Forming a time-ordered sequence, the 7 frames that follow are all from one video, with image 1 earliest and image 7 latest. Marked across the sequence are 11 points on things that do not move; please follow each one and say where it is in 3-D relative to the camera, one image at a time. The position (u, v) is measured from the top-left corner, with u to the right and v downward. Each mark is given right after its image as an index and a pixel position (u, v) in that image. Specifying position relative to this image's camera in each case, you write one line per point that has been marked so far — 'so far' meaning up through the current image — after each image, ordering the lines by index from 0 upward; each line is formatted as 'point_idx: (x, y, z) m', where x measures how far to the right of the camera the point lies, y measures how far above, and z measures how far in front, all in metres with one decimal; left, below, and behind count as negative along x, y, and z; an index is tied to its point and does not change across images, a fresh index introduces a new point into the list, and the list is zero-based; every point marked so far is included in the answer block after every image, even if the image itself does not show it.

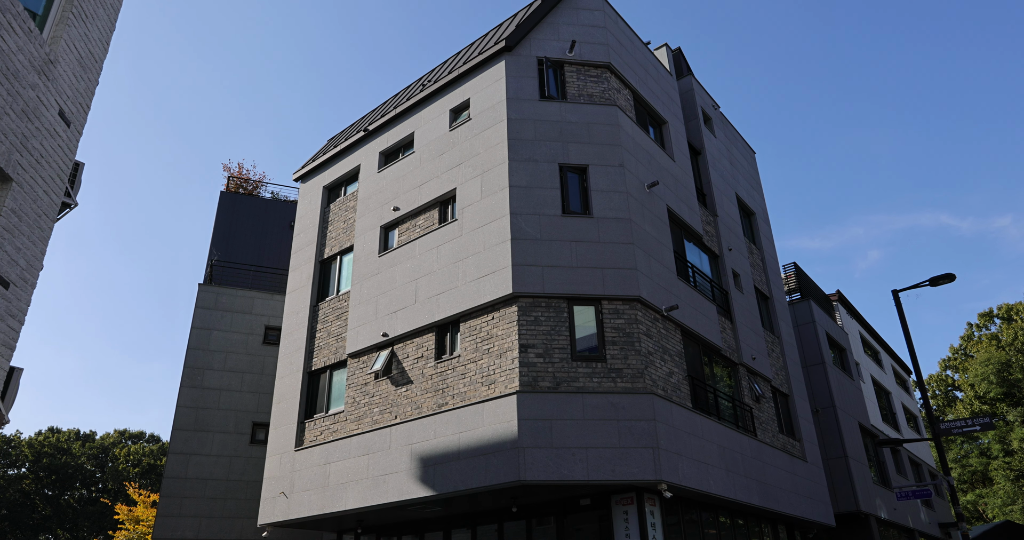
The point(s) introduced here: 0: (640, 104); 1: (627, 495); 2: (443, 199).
0: (+3.4, +4.6, +18.8) m
1: (+2.3, -4.4, +13.3) m
2: (-1.7, +1.8, +17.0) m
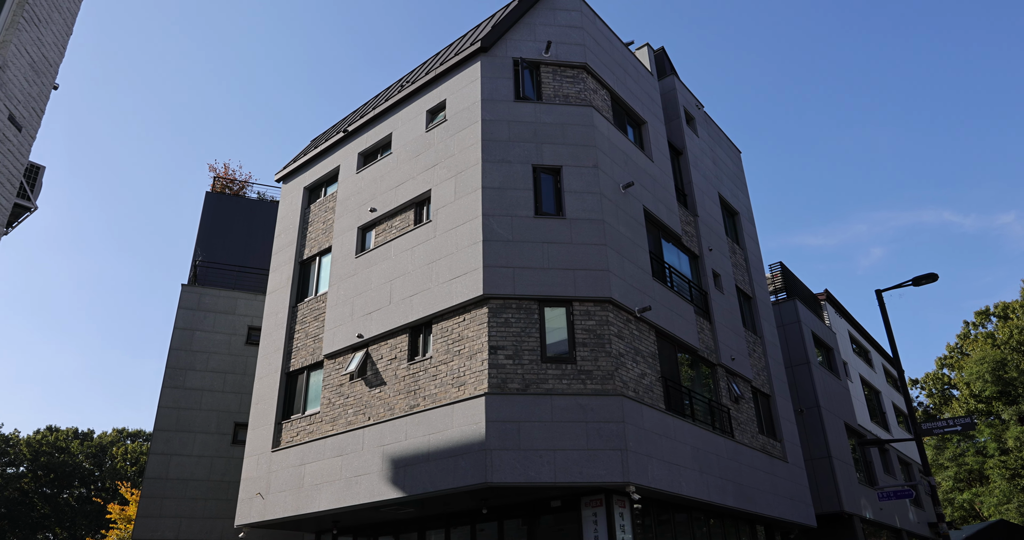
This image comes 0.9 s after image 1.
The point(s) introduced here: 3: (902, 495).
0: (+2.8, +4.6, +18.8) m
1: (+1.7, -4.4, +13.3) m
2: (-2.3, +1.7, +17.0) m
3: (+10.2, -5.6, +17.0) m
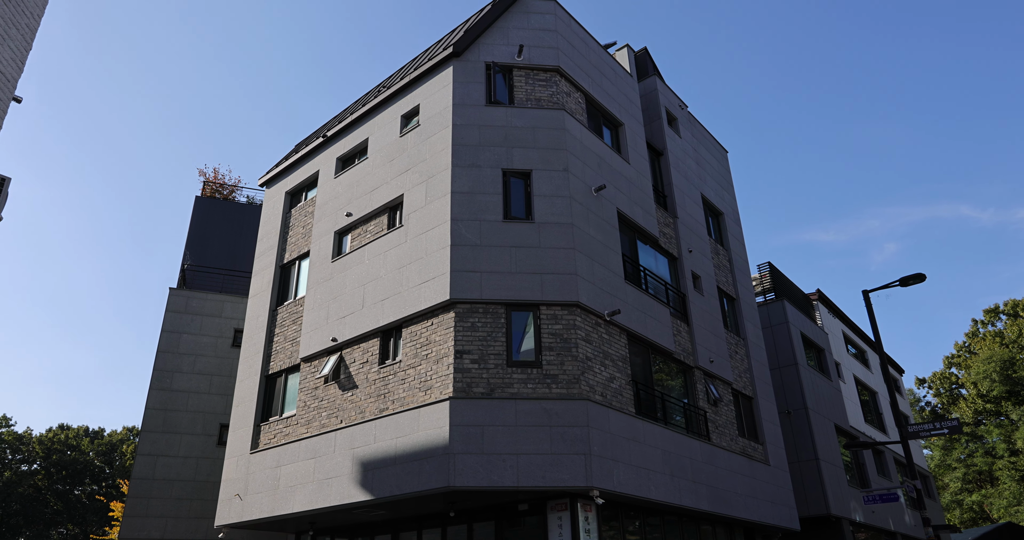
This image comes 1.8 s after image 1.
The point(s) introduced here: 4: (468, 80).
0: (+2.2, +4.5, +18.8) m
1: (+1.0, -4.5, +13.4) m
2: (-3.0, +1.6, +17.1) m
3: (+9.6, -5.6, +16.9) m
4: (-1.1, +4.7, +17.2) m
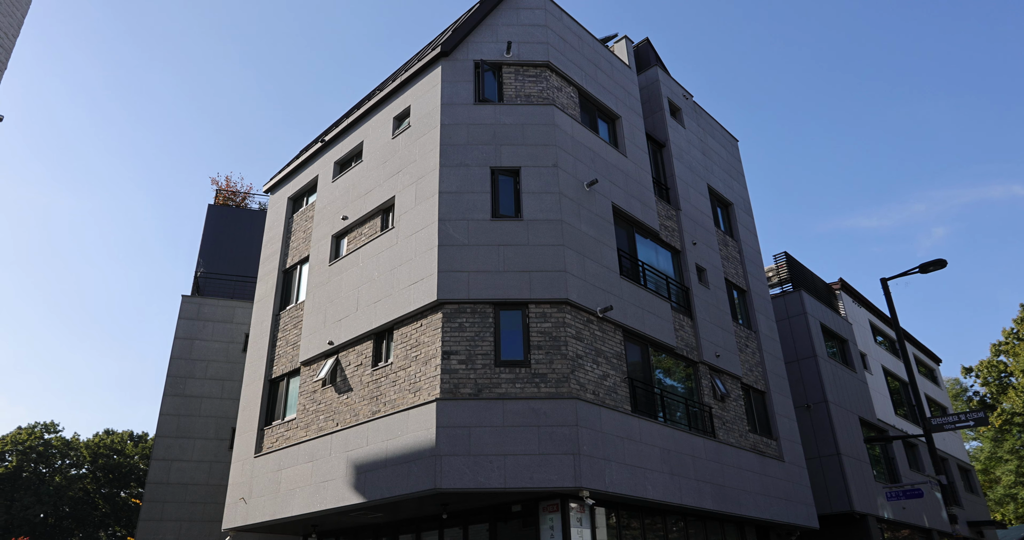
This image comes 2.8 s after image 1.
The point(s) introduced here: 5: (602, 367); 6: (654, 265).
0: (+2.0, +4.6, +18.6) m
1: (+0.8, -4.4, +13.2) m
2: (-3.2, +1.6, +17.1) m
3: (+9.6, -5.3, +16.3) m
4: (-1.4, +4.7, +17.0) m
5: (+1.9, -2.0, +14.5) m
6: (+3.8, +0.1, +18.2) m
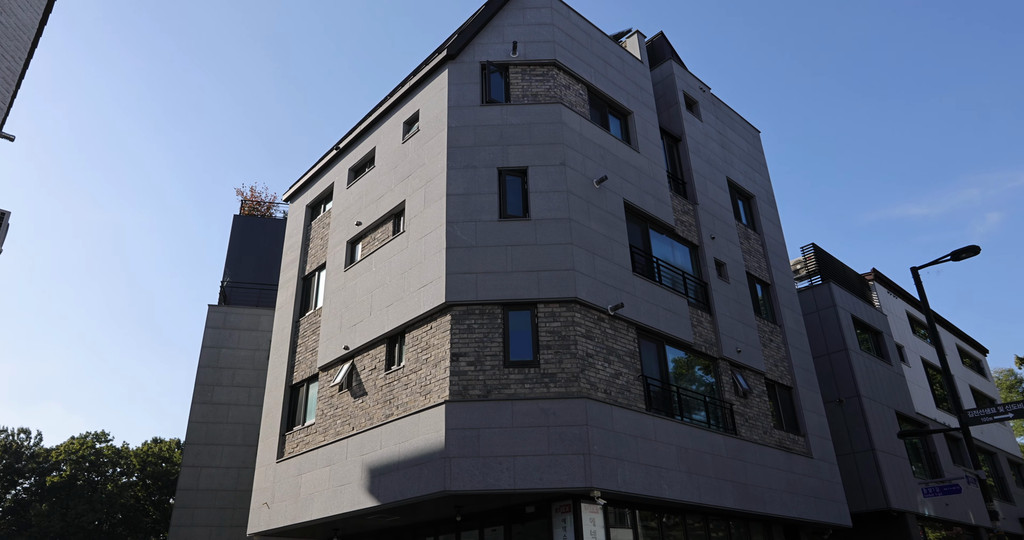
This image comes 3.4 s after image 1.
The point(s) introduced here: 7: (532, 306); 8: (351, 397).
0: (+2.2, +4.6, +18.4) m
1: (+1.0, -4.4, +13.0) m
2: (-2.9, +1.5, +17.2) m
3: (+10.0, -5.0, +15.7) m
4: (-1.2, +4.7, +17.1) m
5: (+2.1, -2.0, +14.4) m
6: (+4.1, +0.2, +17.9) m
7: (+0.4, -0.7, +14.3) m
8: (-3.8, -3.0, +16.2) m
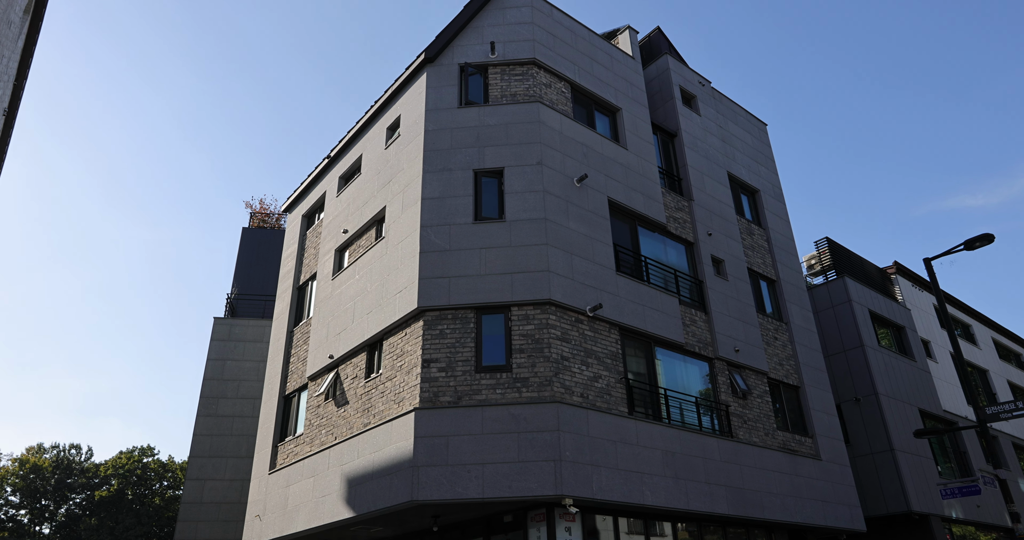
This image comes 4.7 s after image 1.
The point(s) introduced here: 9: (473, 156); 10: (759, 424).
0: (+1.8, +4.6, +18.0) m
1: (+0.5, -4.4, +12.6) m
2: (-3.3, +1.3, +17.1) m
3: (+9.6, -4.8, +14.7) m
4: (-1.7, +4.6, +16.9) m
5: (+1.6, -2.0, +13.9) m
6: (+3.8, +0.3, +17.4) m
7: (-0.1, -0.8, +13.9) m
8: (-4.1, -3.2, +16.1) m
9: (-0.9, +2.6, +15.7) m
10: (+6.2, -3.9, +17.2) m
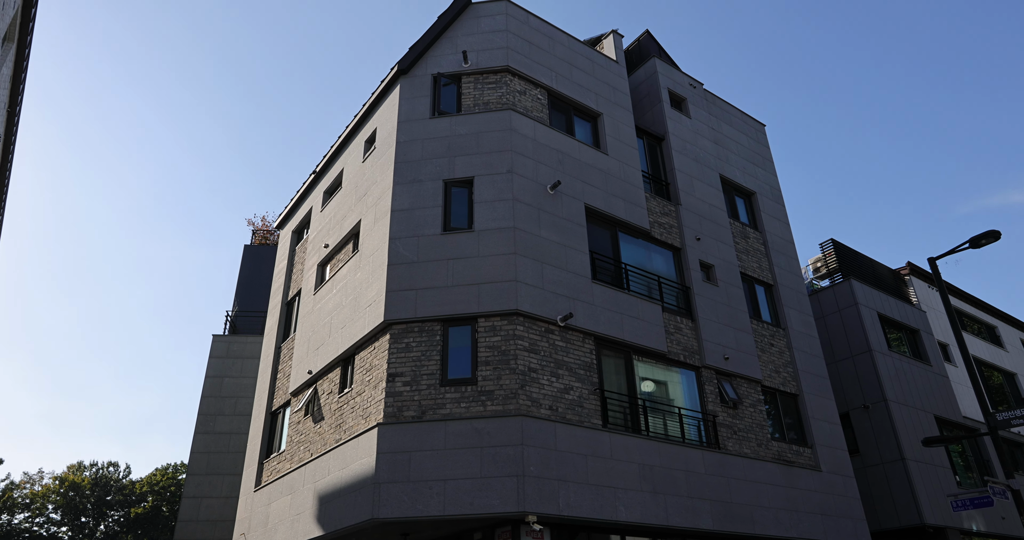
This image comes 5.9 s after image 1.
0: (+1.2, +4.4, +17.7) m
1: (-0.1, -4.6, +12.3) m
2: (-3.9, +1.0, +17.0) m
3: (+9.1, -4.8, +13.9) m
4: (-2.4, +4.3, +16.7) m
5: (+1.0, -2.2, +13.5) m
6: (+3.3, +0.1, +16.9) m
7: (-0.8, -1.0, +13.6) m
8: (-4.6, -3.5, +16.0) m
9: (-1.5, +2.3, +15.5) m
10: (+5.8, -4.0, +16.6) m
